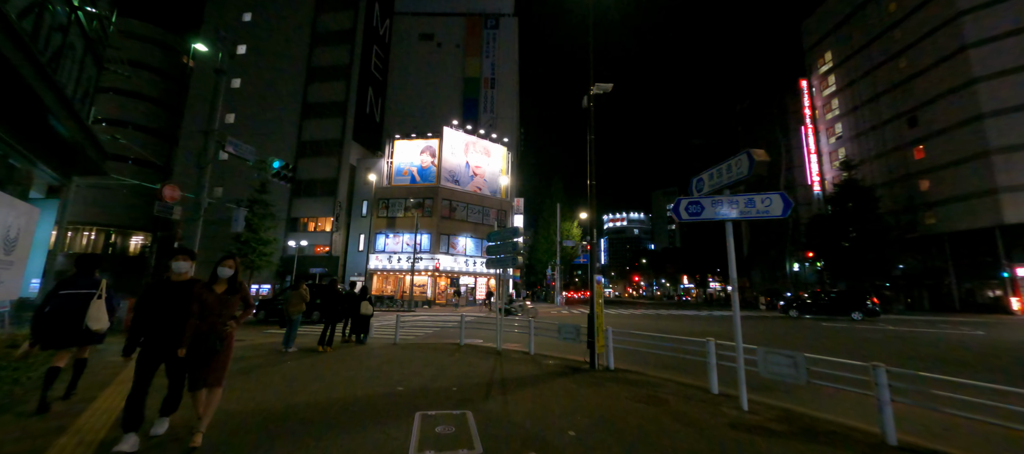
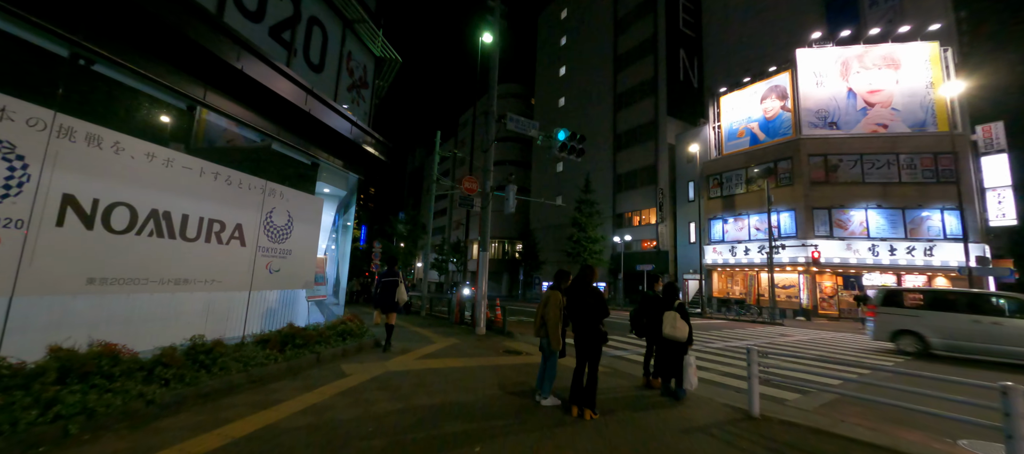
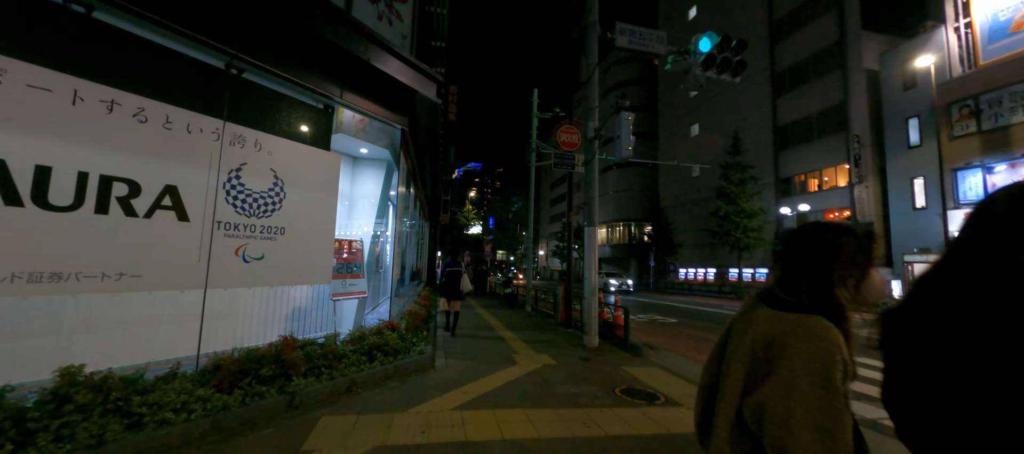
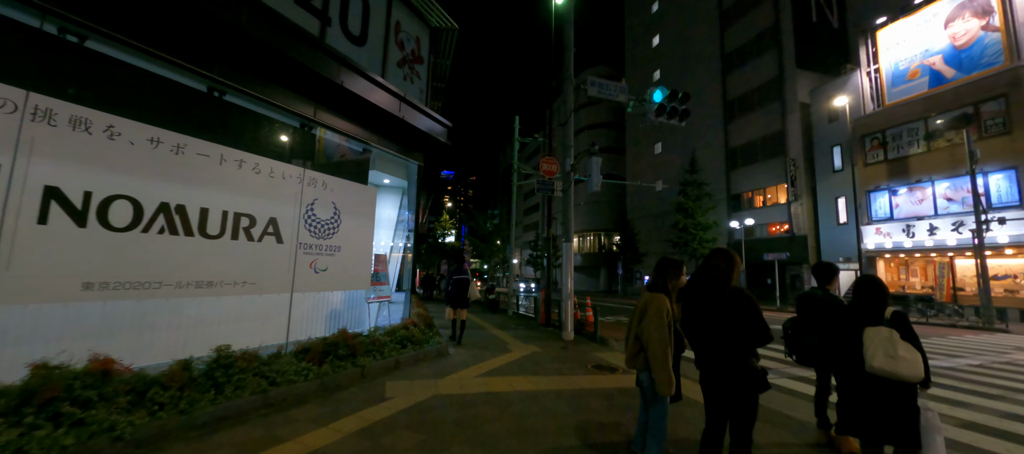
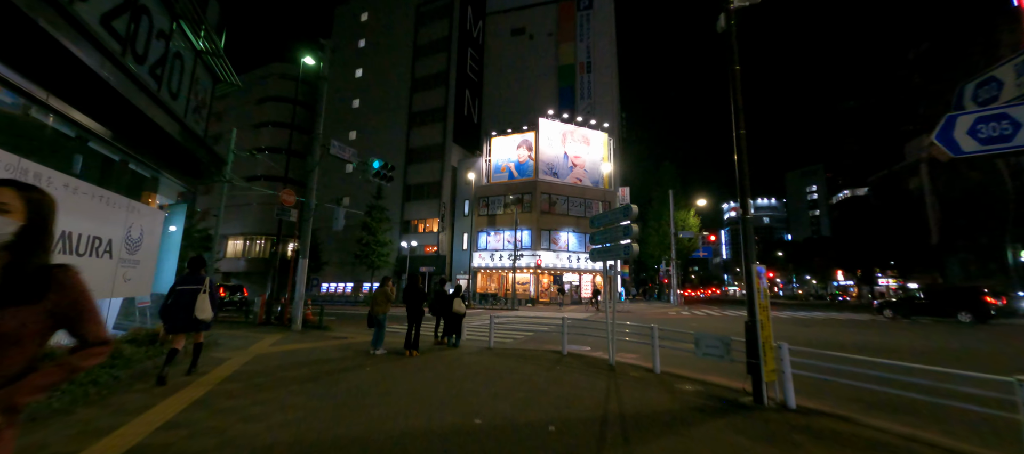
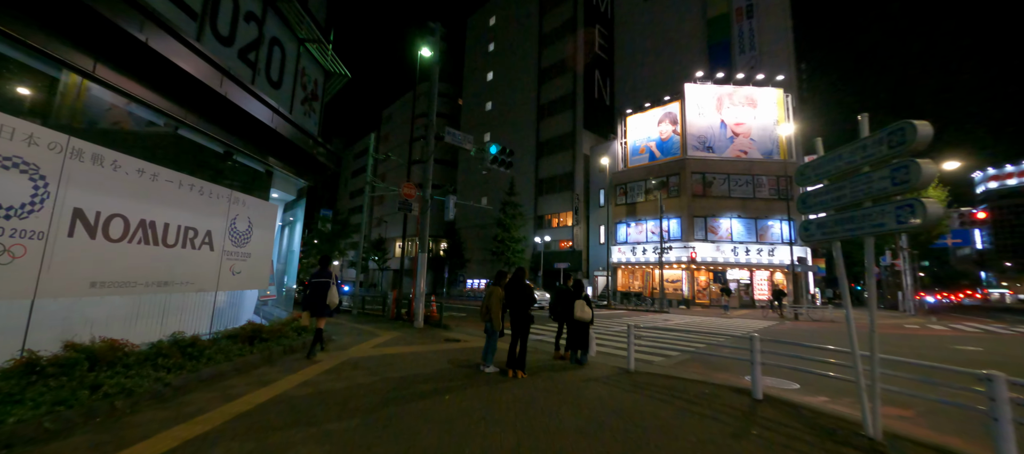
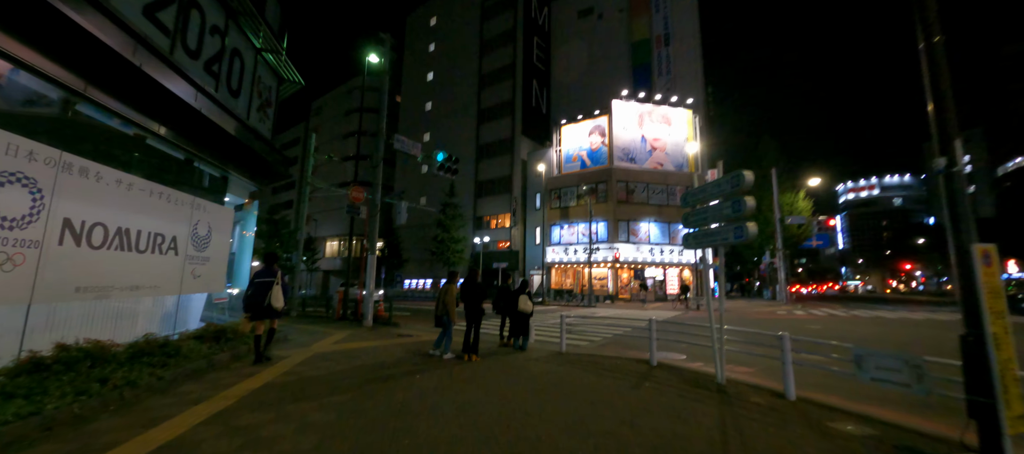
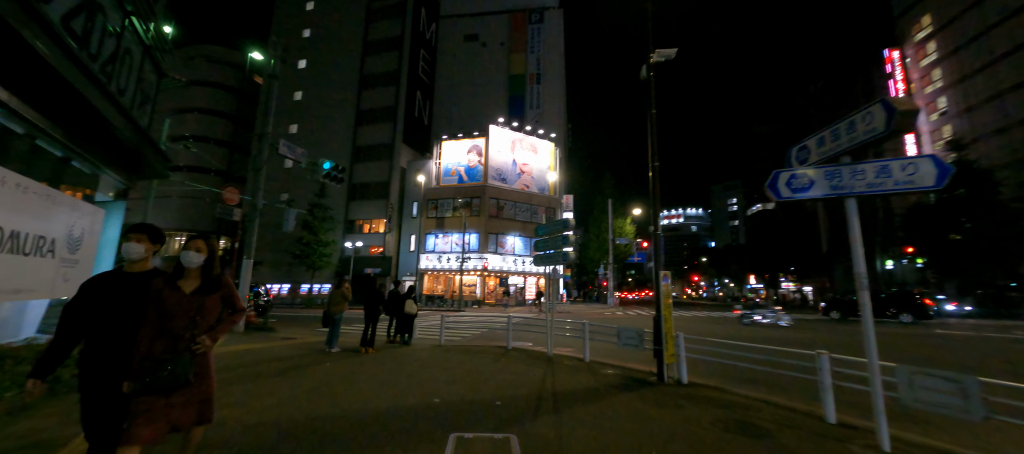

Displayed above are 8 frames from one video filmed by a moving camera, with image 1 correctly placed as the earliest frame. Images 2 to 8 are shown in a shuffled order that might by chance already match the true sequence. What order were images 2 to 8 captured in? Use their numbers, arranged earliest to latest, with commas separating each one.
8, 5, 7, 6, 2, 4, 3
